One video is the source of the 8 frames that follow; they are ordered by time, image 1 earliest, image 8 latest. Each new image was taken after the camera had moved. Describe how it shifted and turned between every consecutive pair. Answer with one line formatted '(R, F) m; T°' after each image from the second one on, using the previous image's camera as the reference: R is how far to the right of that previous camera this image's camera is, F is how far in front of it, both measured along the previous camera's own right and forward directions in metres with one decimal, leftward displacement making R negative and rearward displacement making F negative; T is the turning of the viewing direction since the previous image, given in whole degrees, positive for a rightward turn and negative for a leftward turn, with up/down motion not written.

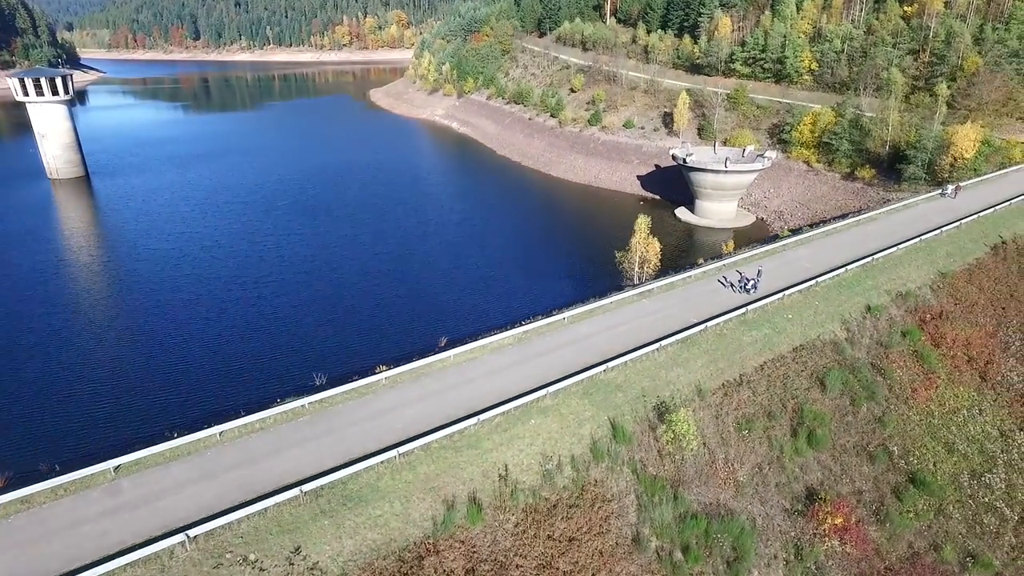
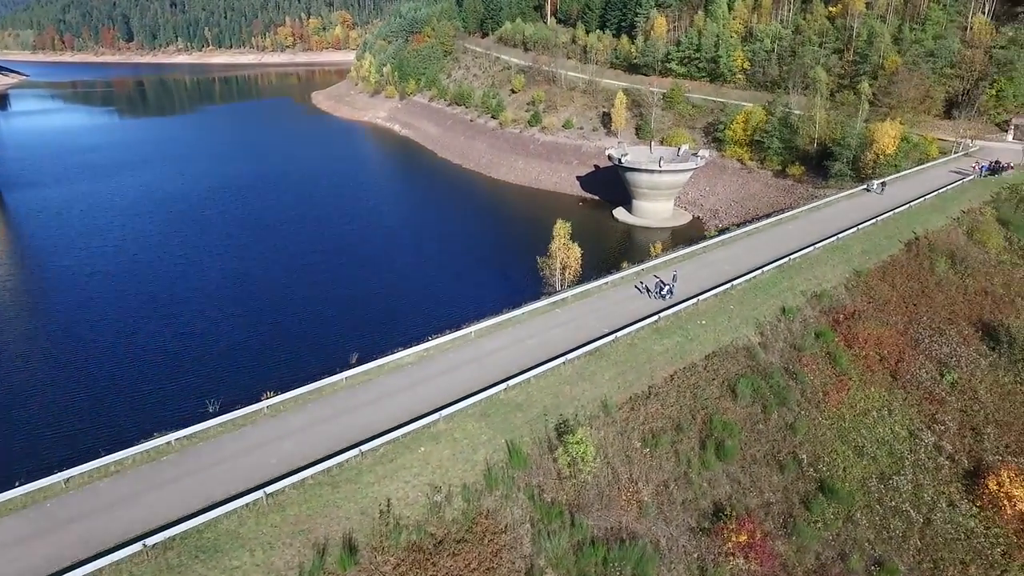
(+1.4, +0.8) m; +4°
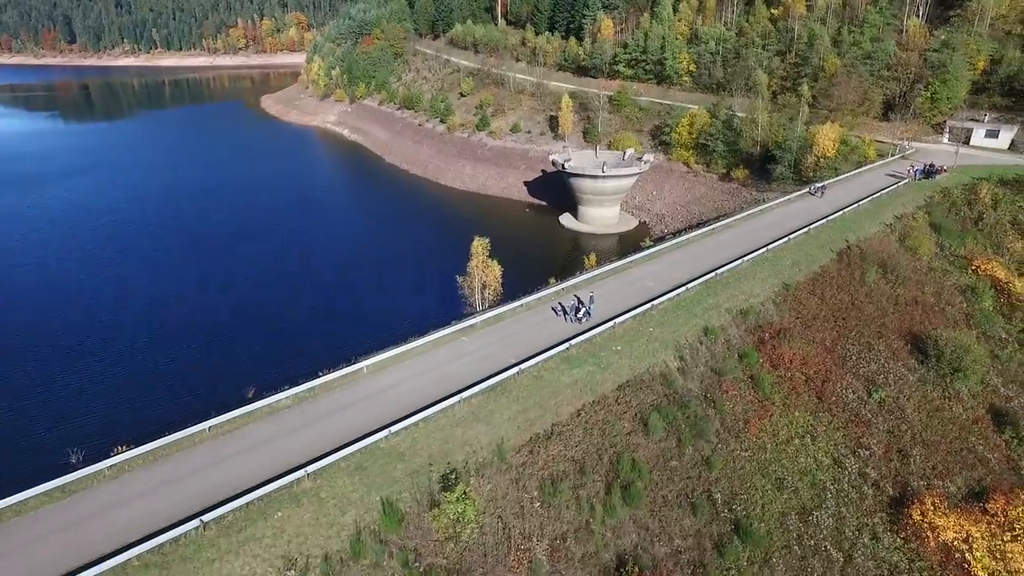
(+1.7, +1.2) m; +3°
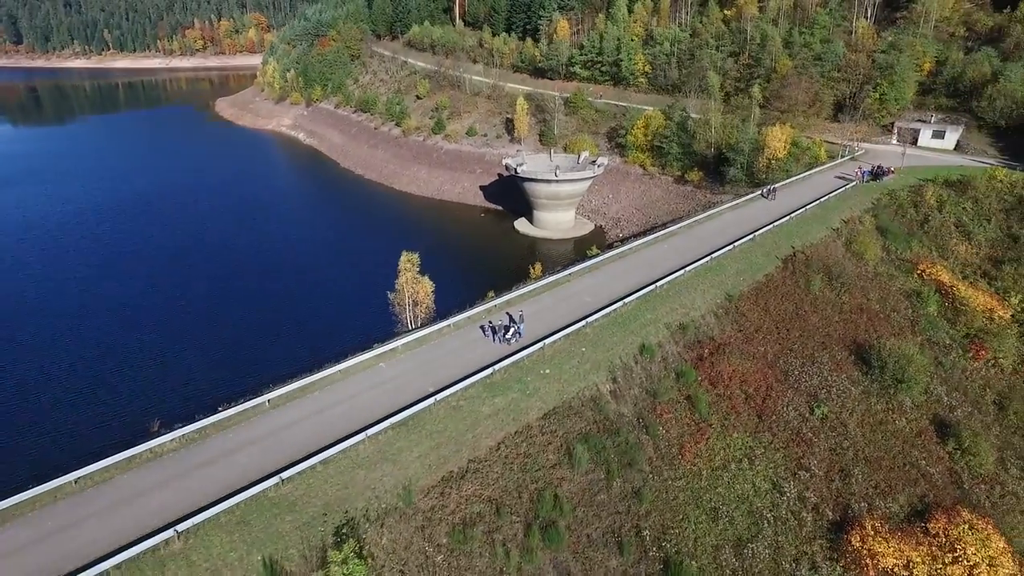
(+1.2, +1.0) m; +3°
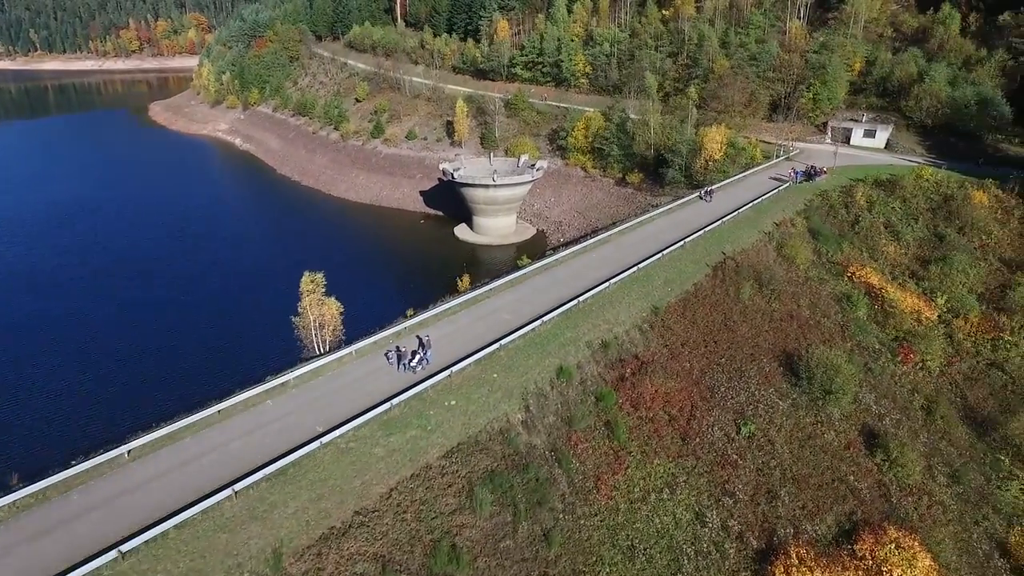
(+1.3, +1.1) m; +4°
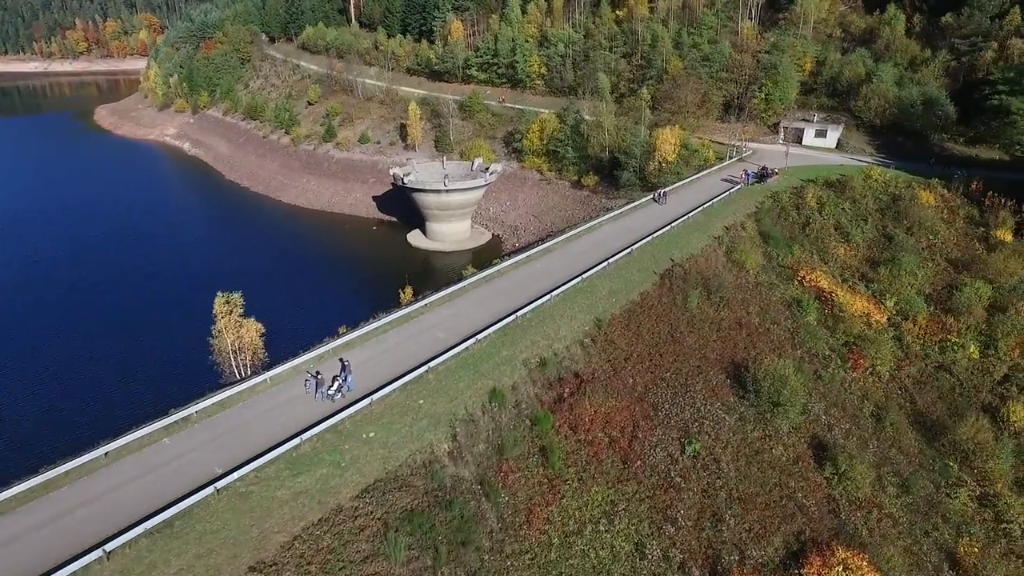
(+1.0, +0.9) m; +3°
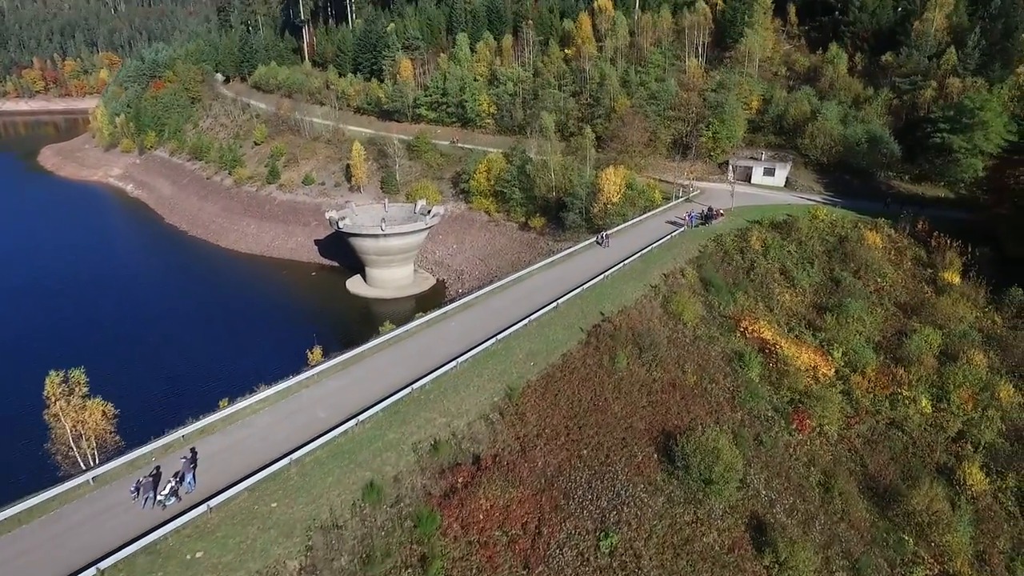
(+1.9, +1.9) m; +2°
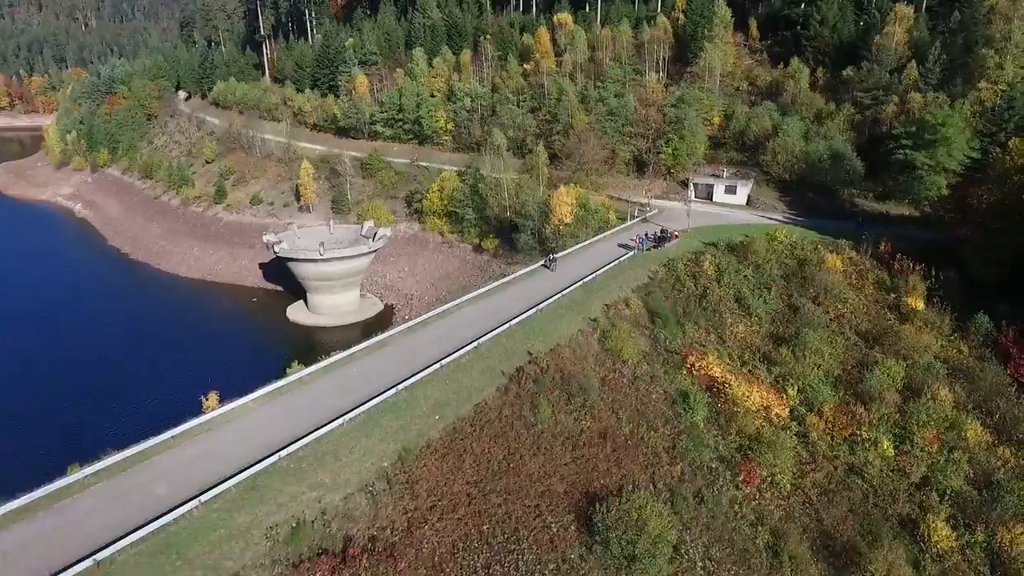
(+2.0, +2.0) m; +2°
